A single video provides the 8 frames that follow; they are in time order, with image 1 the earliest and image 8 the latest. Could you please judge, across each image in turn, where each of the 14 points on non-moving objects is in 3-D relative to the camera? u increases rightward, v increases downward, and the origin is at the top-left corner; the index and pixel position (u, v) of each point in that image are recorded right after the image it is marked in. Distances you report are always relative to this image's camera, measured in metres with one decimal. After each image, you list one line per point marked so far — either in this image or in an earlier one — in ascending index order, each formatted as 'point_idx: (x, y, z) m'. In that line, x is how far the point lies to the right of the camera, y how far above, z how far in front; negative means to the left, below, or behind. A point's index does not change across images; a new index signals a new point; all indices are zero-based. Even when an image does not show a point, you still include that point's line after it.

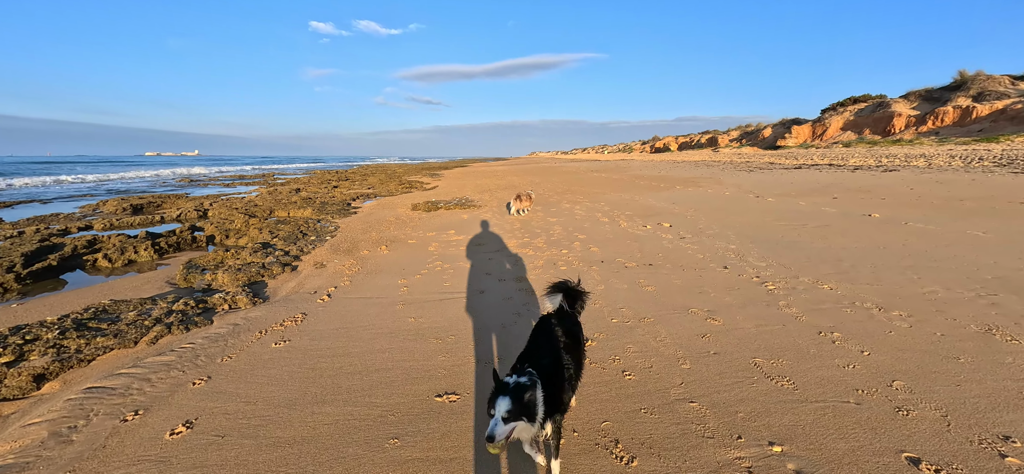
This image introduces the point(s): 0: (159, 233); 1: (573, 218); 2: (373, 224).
0: (-9.9, +0.1, +12.2) m
1: (+1.5, +0.5, +11.0) m
2: (-3.8, +0.4, +11.8) m
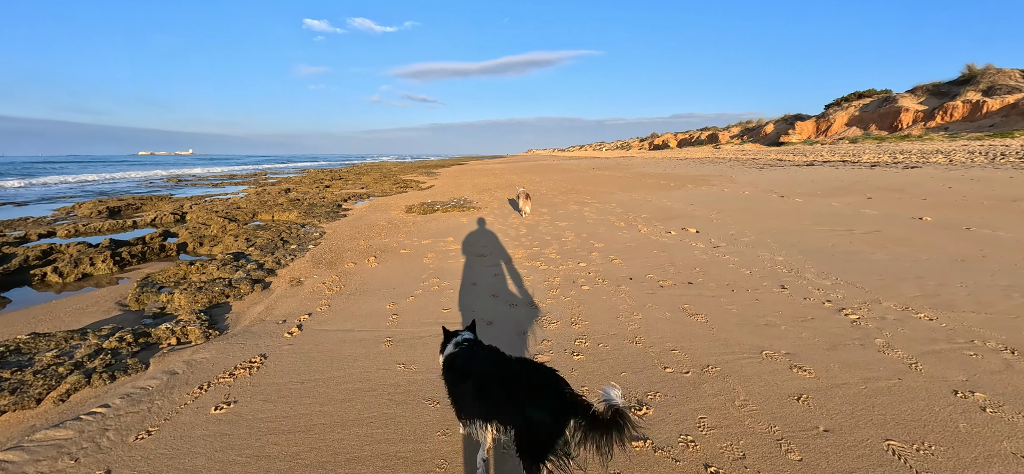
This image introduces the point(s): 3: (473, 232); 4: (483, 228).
0: (-9.8, -0.1, +11.1) m
1: (+1.6, +0.4, +9.9) m
2: (-3.7, +0.2, +10.6) m
3: (-0.8, +0.2, +9.7) m
4: (-0.6, +0.3, +10.3) m
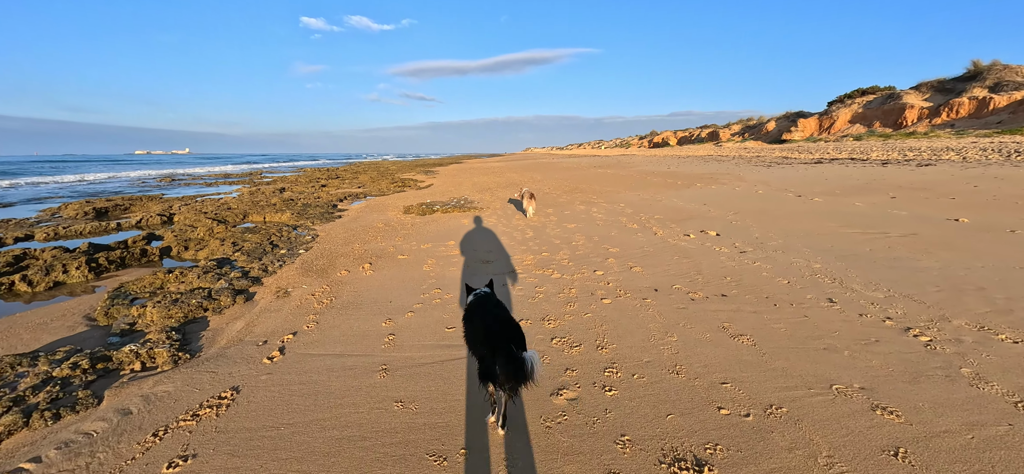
0: (-9.7, -0.2, +10.4) m
1: (+1.8, +0.3, +9.3) m
2: (-3.6, +0.2, +10.0) m
3: (-0.7, +0.1, +9.0) m
4: (-0.5, +0.2, +9.6) m
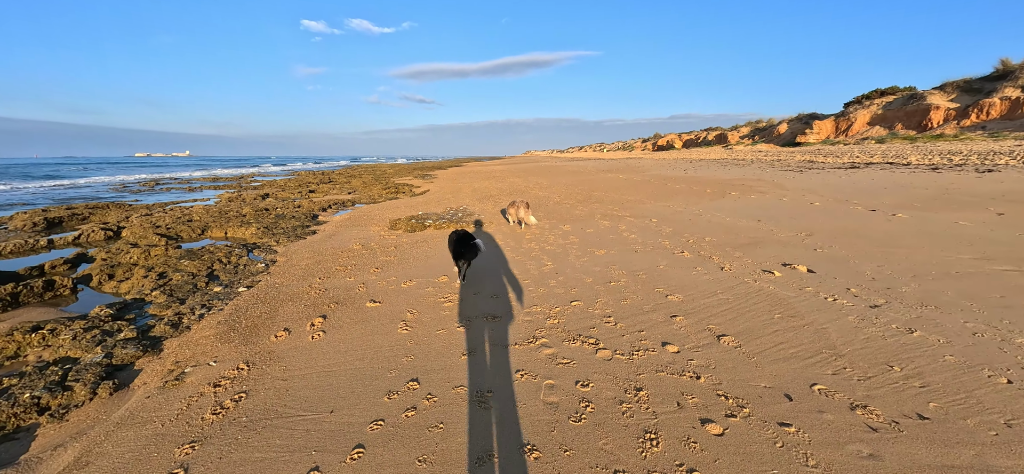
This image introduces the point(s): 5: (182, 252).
0: (-9.5, -0.6, +8.3) m
1: (+1.9, -0.2, +7.1) m
2: (-3.4, -0.3, +7.9) m
3: (-0.5, -0.4, +6.9) m
4: (-0.3, -0.2, +7.5) m
5: (-6.4, -0.3, +8.5) m
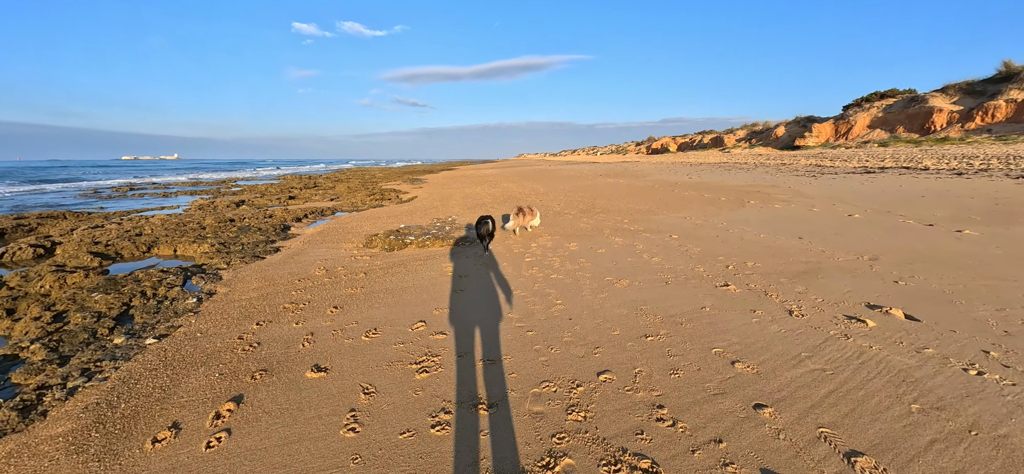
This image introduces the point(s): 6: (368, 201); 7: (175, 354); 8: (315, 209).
0: (-9.6, -1.0, +6.7) m
1: (+1.9, -0.5, +5.7) m
2: (-3.4, -0.7, +6.4) m
3: (-0.5, -0.7, +5.5) m
4: (-0.4, -0.6, +6.1) m
5: (-6.5, -0.7, +7.0) m
6: (-6.5, +1.6, +19.8) m
7: (-3.3, -1.1, +4.3) m
8: (-8.0, +1.1, +17.8) m
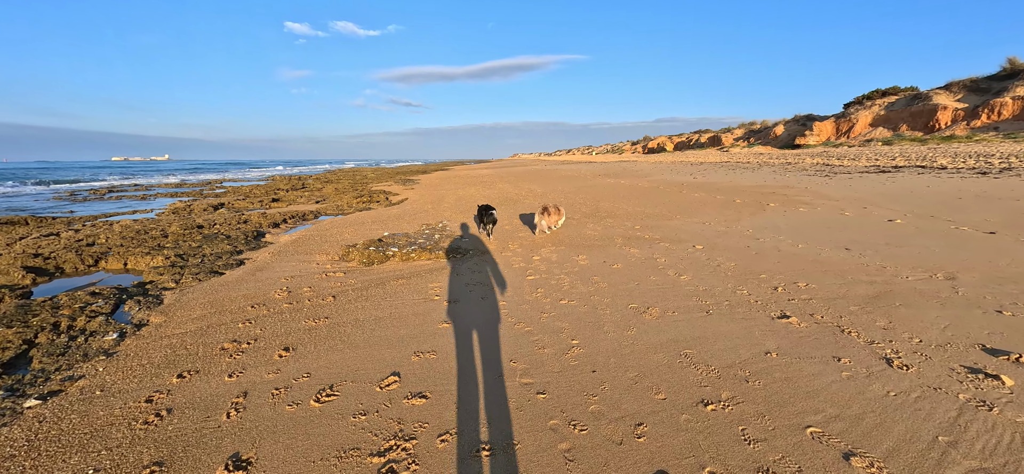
0: (-9.6, -1.3, +5.5) m
1: (+1.9, -0.7, +4.6) m
2: (-3.4, -0.9, +5.2) m
3: (-0.5, -0.9, +4.3) m
4: (-0.4, -0.8, +4.9) m
5: (-6.5, -0.9, +5.8) m
6: (-6.7, +1.4, +18.6) m
7: (-3.3, -1.3, +3.1) m
8: (-8.2, +0.9, +16.6) m
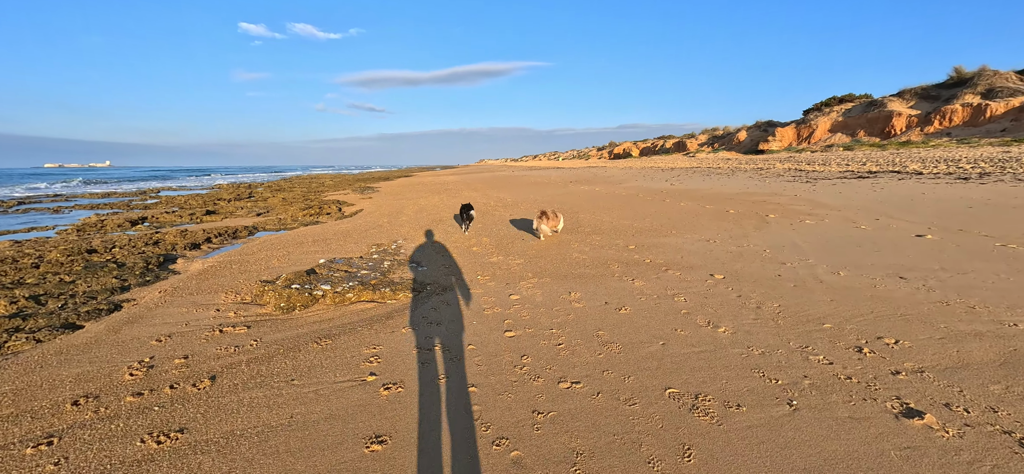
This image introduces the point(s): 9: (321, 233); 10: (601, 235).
0: (-9.8, -1.8, +3.1) m
1: (+1.7, -1.0, +3.1) m
2: (-3.6, -1.3, +3.3) m
3: (-0.7, -1.3, +2.6) m
4: (-0.6, -1.2, +3.3) m
5: (-6.7, -1.4, +3.6) m
6: (-8.0, +0.8, +16.5) m
7: (-3.3, -1.7, +1.2) m
8: (-9.3, +0.3, +14.3) m
9: (-4.9, +0.1, +11.2) m
10: (+1.7, 0.0, +8.6) m
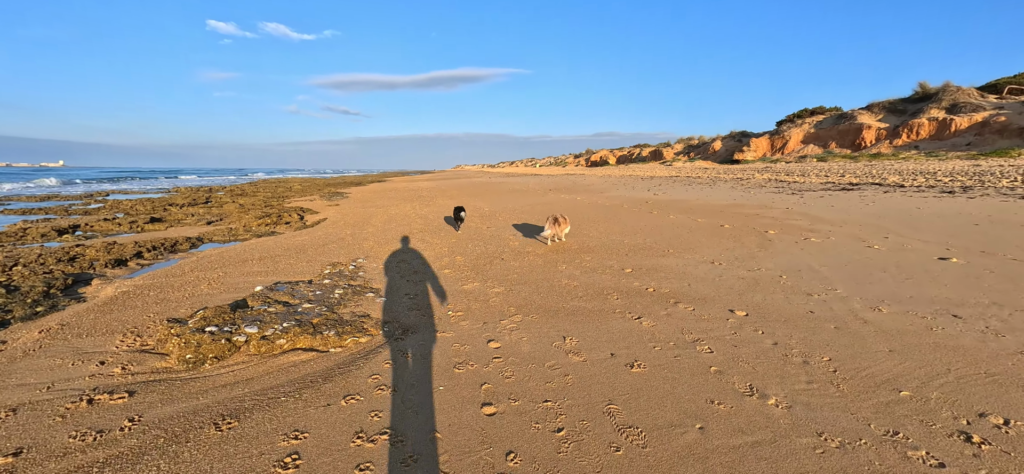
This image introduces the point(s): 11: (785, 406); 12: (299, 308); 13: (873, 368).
0: (-9.9, -2.0, +1.4) m
1: (+1.7, -1.3, +2.1) m
2: (-3.7, -1.6, +2.0) m
3: (-0.7, -1.5, +1.5) m
4: (-0.7, -1.4, +2.1) m
5: (-6.8, -1.6, +2.2) m
6: (-8.7, +0.4, +15.0) m
7: (-3.3, -1.9, -0.1) m
8: (-9.9, -0.1, +12.7) m
9: (-5.4, -0.3, +9.9) m
10: (+1.3, -0.3, +7.6) m
11: (+1.8, -1.1, +2.9) m
12: (-2.4, -0.9, +5.0) m
13: (+2.7, -1.0, +3.4) m
